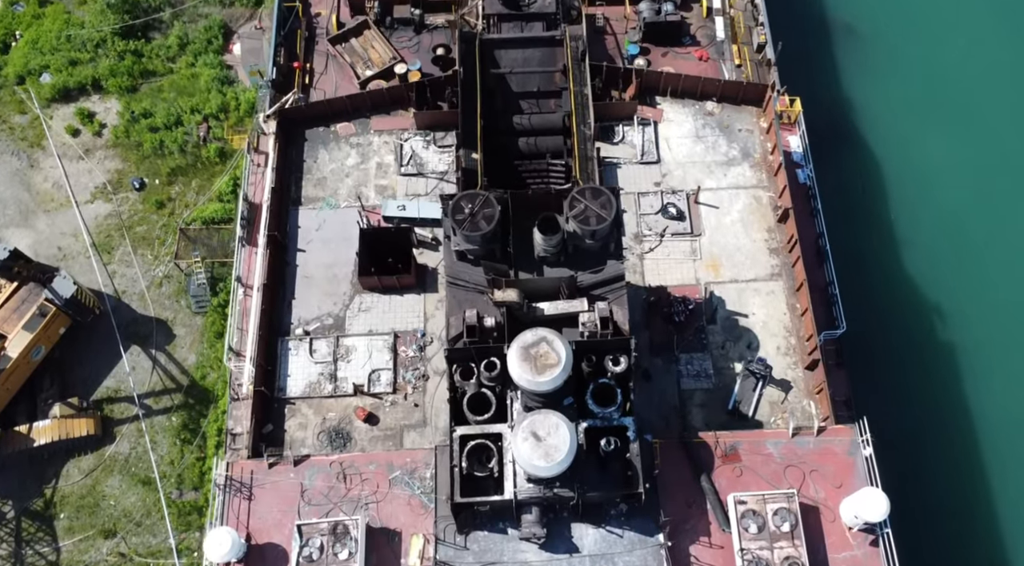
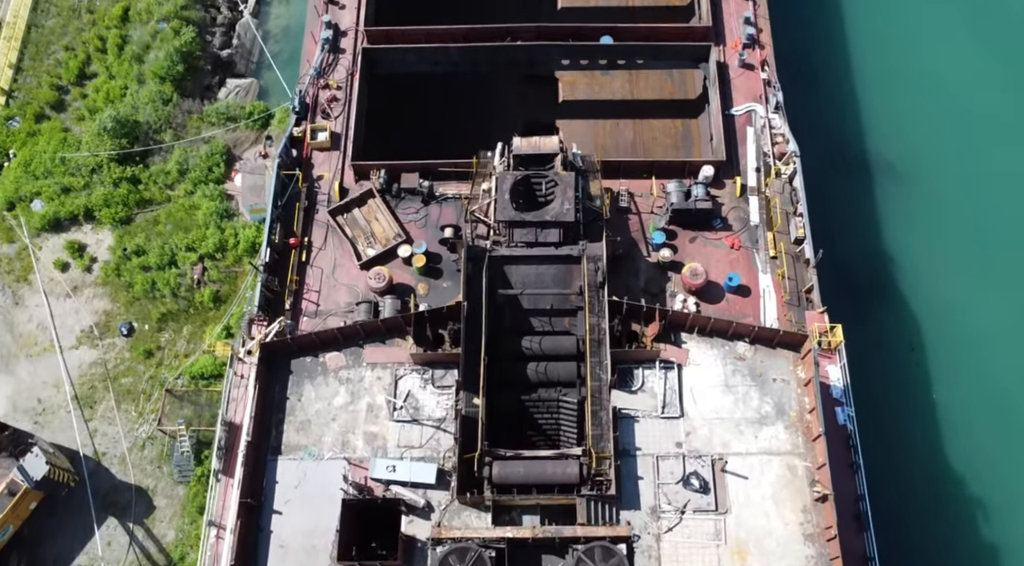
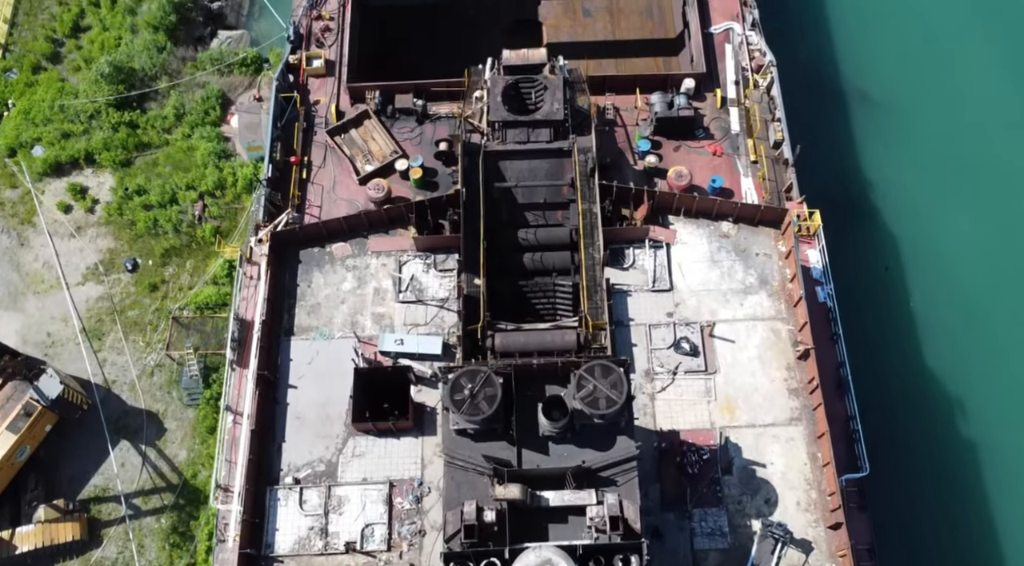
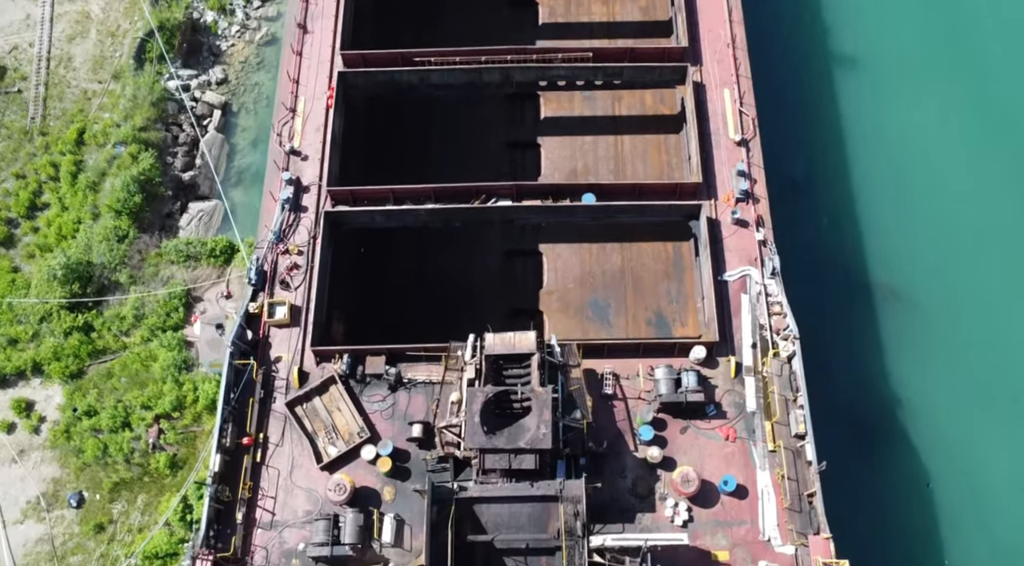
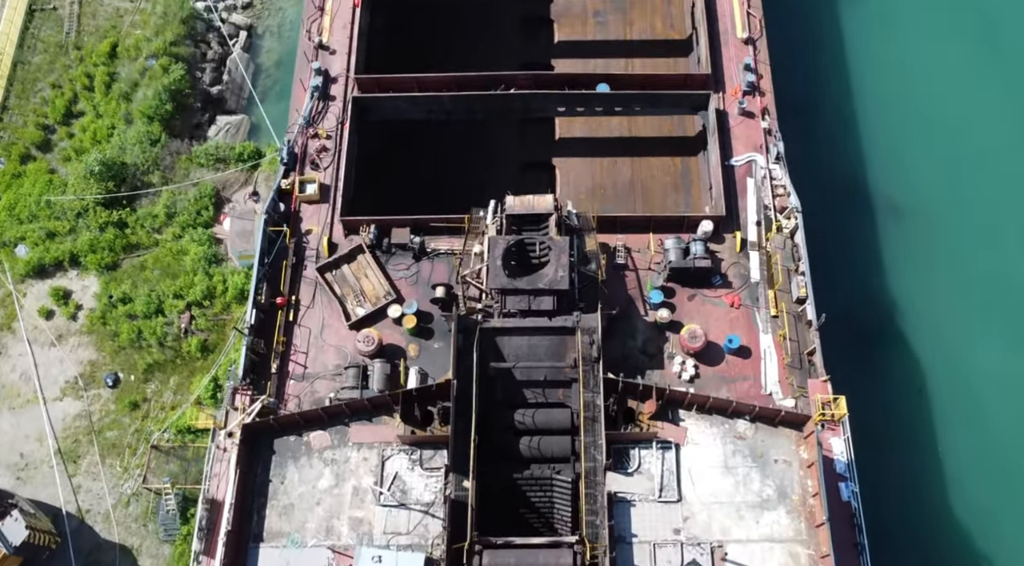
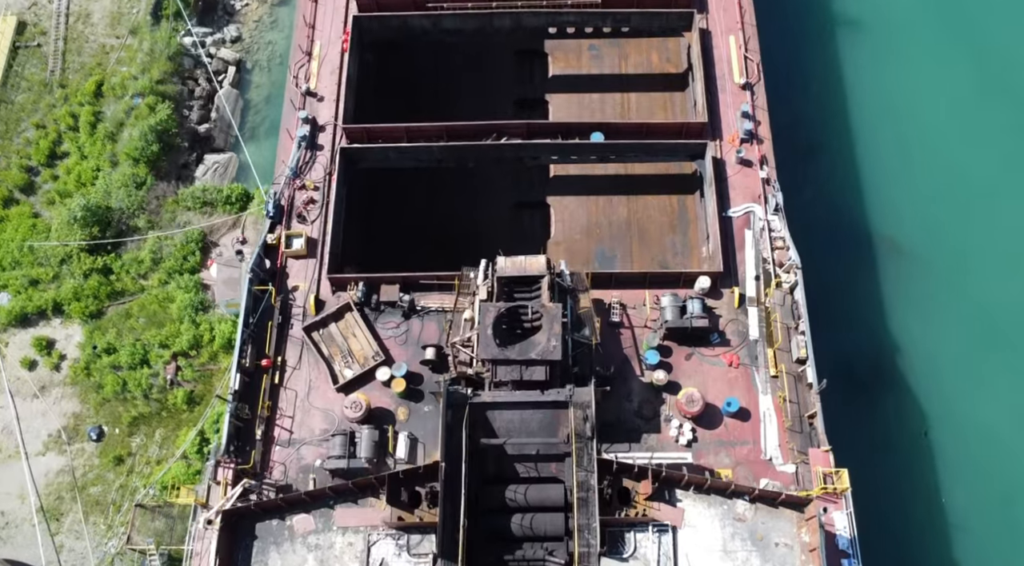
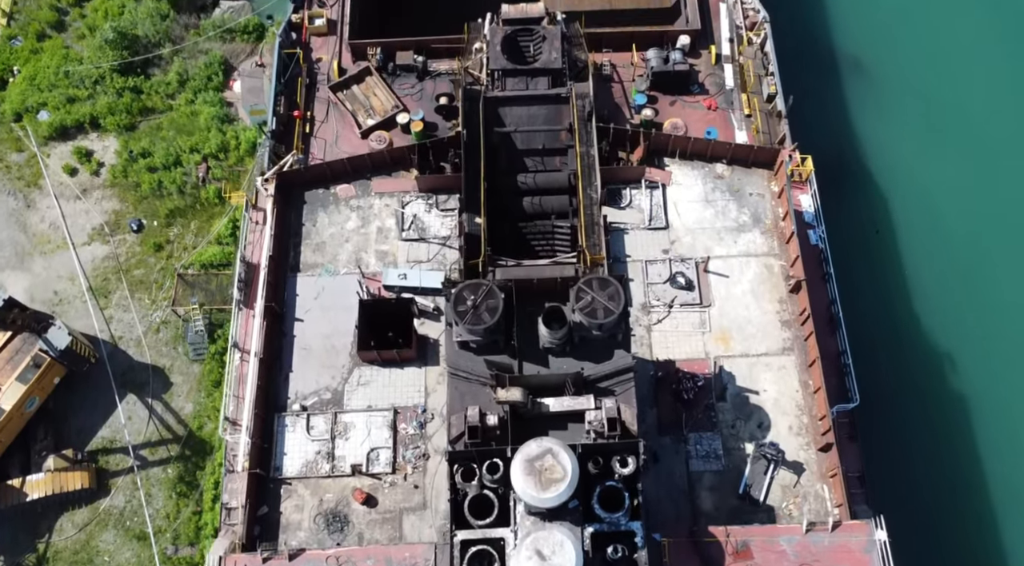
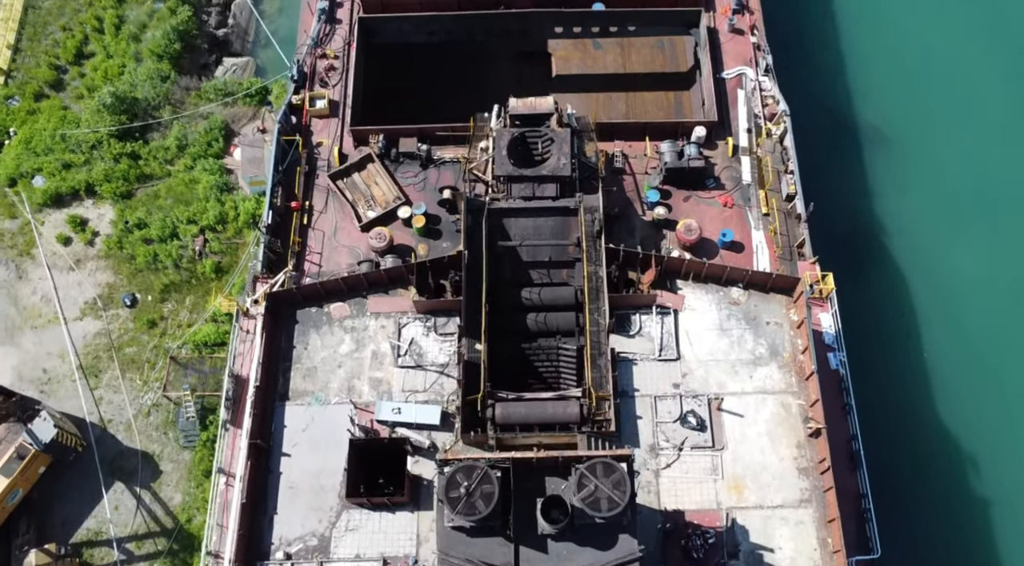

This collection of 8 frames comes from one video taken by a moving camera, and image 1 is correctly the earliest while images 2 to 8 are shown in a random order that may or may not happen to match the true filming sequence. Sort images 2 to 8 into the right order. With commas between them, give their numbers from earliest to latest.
7, 3, 8, 2, 5, 6, 4
